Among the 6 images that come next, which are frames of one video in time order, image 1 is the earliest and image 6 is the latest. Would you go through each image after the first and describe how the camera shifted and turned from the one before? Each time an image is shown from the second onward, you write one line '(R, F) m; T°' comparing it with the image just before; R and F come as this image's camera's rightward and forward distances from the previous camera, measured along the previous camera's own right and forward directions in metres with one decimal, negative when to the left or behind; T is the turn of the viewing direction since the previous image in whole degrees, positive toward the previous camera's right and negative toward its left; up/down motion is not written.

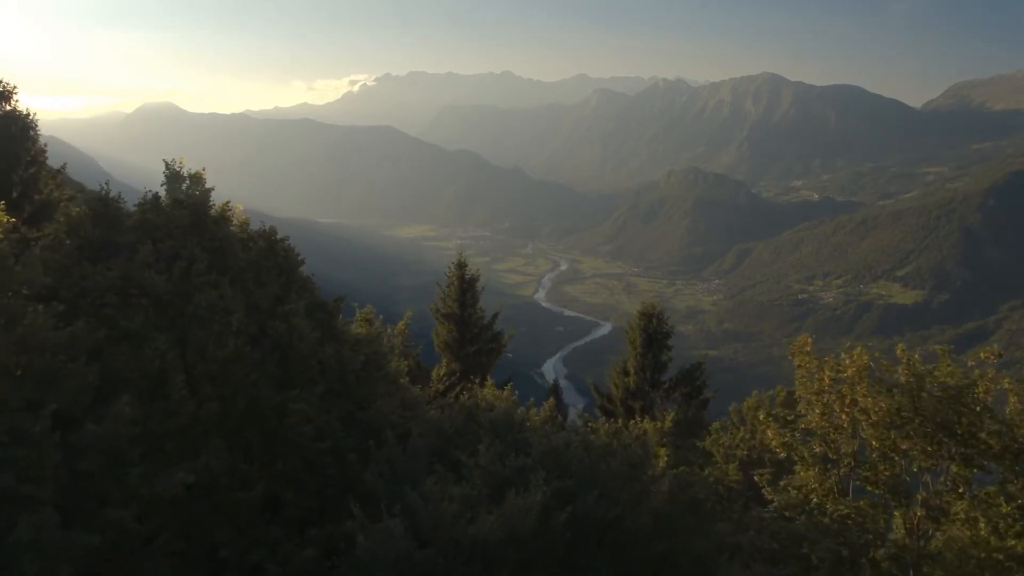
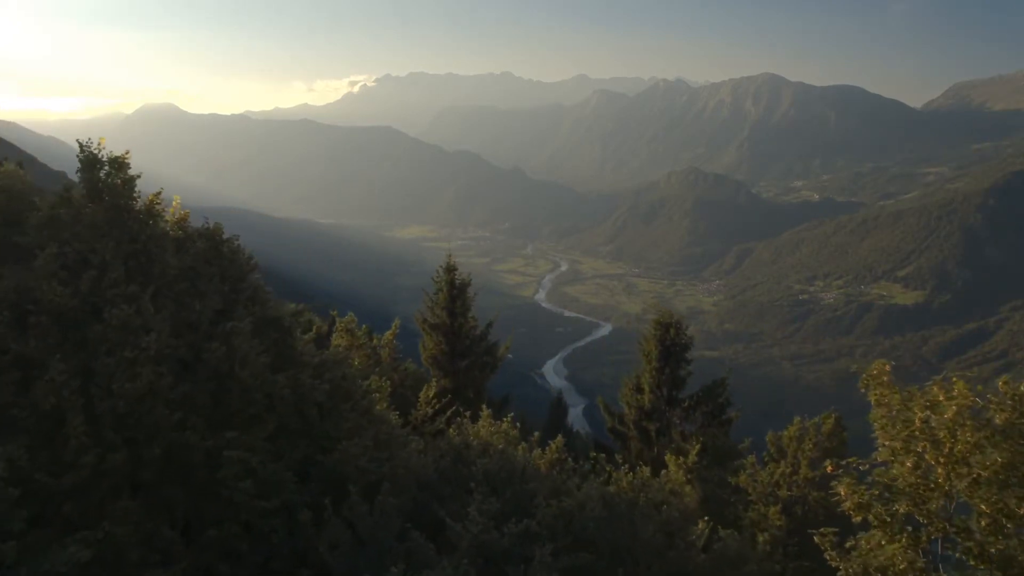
(0.0, +0.7) m; 0°
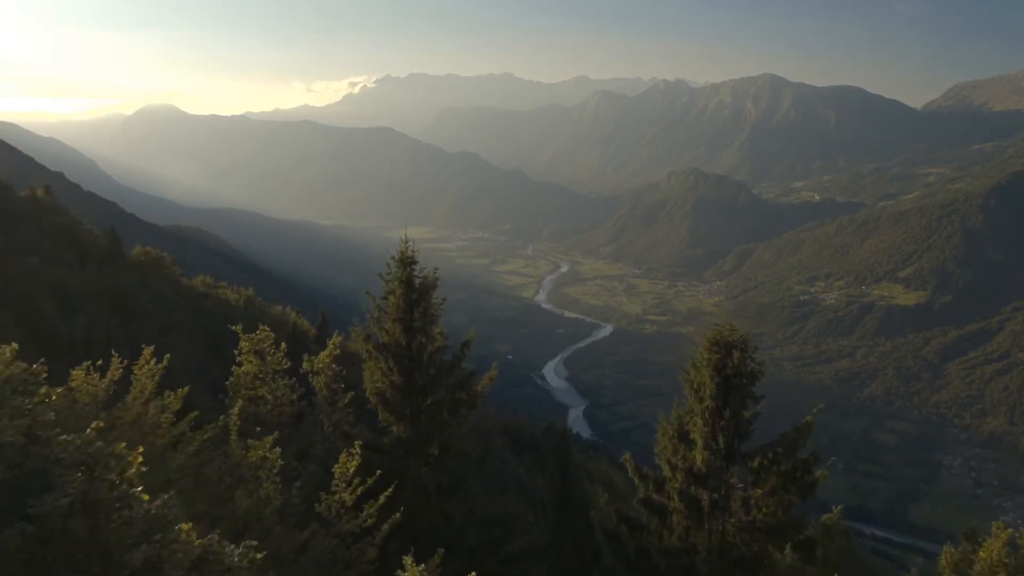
(+0.1, +1.7) m; 0°
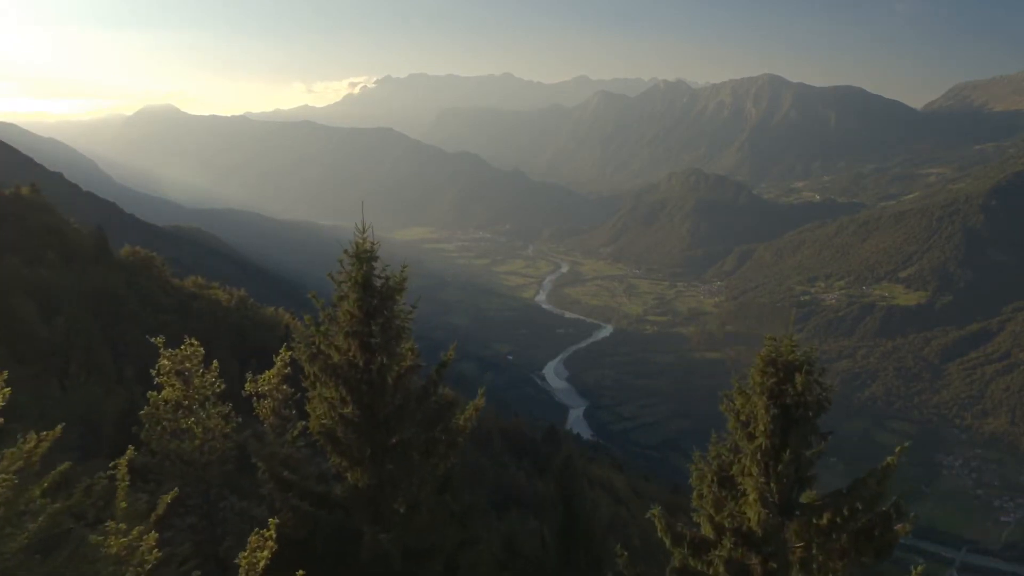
(0.0, +0.8) m; 0°
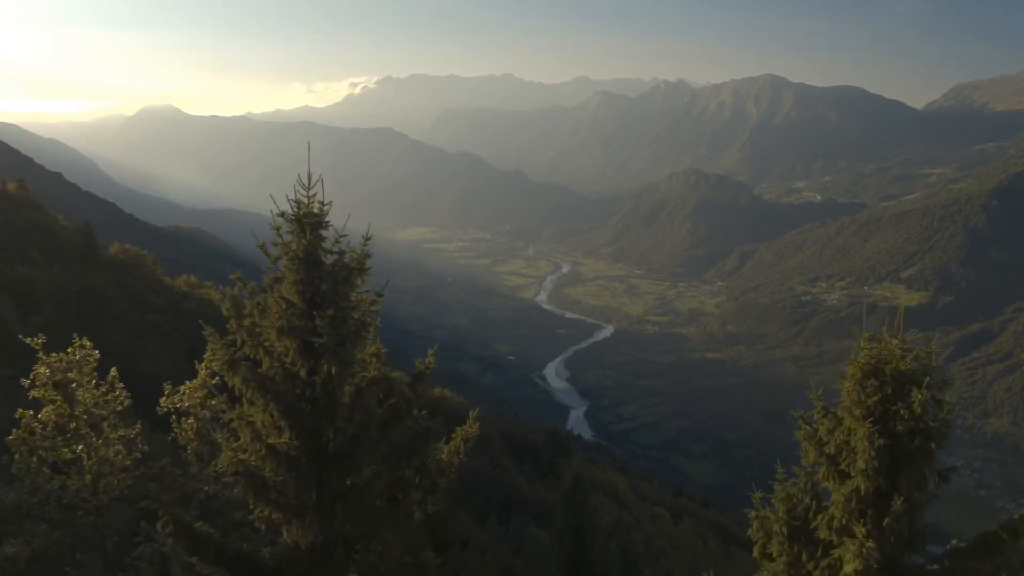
(0.0, +0.9) m; 0°
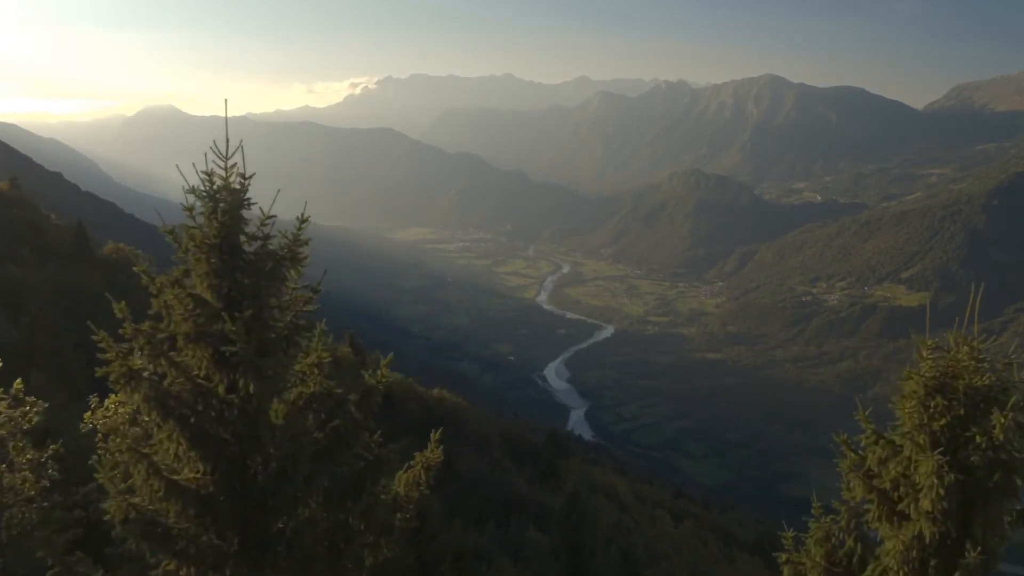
(0.0, +0.4) m; 0°
